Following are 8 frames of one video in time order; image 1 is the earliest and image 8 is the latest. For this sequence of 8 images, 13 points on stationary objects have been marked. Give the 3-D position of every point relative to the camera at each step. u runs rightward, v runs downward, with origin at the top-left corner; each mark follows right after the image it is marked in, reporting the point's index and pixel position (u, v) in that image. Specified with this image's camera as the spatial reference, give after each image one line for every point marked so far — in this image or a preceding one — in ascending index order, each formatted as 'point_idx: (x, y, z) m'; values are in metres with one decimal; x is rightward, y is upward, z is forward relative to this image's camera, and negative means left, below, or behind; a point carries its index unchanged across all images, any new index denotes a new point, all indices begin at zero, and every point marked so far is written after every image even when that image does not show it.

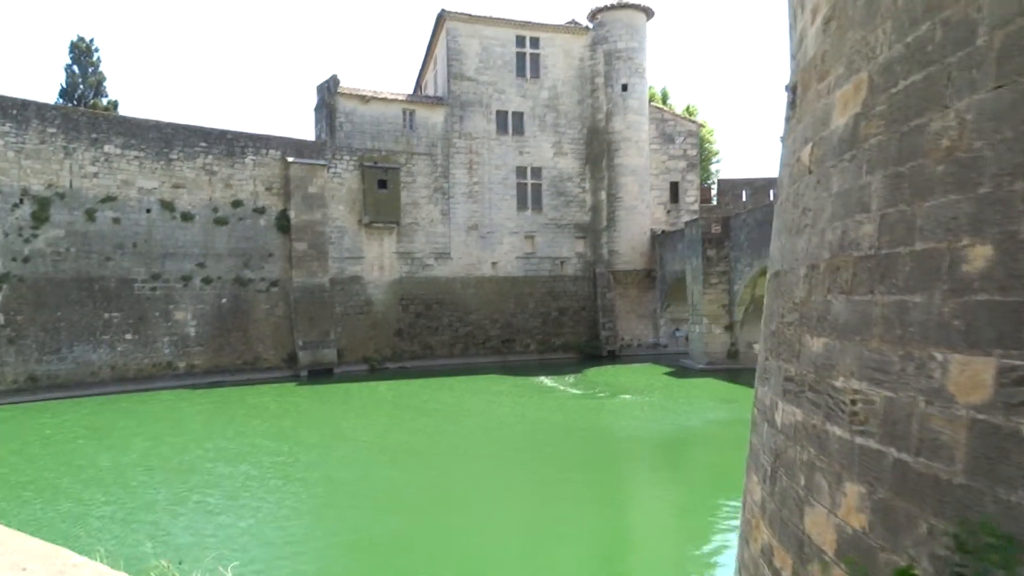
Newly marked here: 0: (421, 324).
0: (-1.9, -0.7, +16.4) m
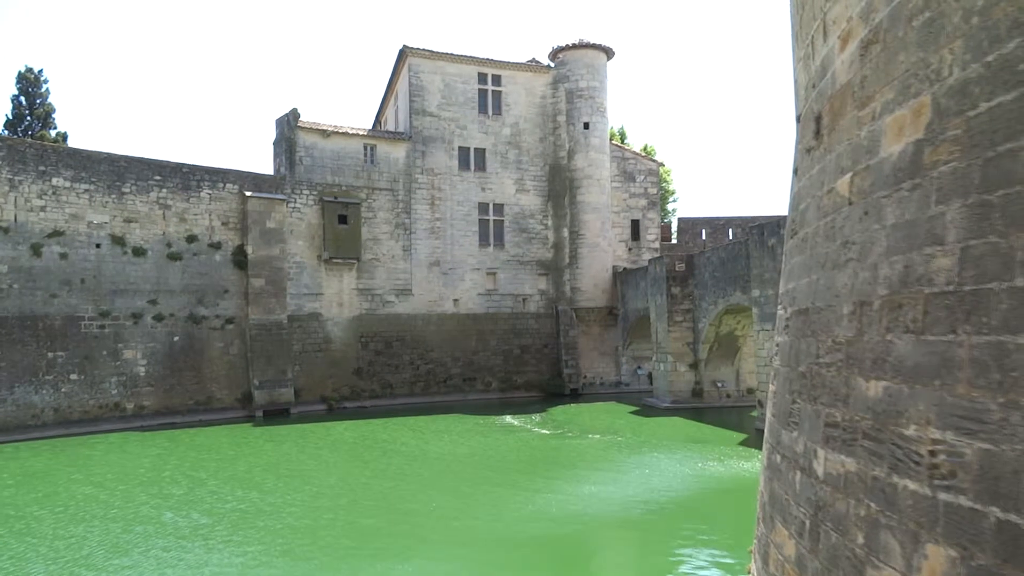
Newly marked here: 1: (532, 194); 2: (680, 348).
0: (-2.7, -1.5, +16.0) m
1: (+0.4, +2.1, +17.6) m
2: (+3.1, -1.1, +14.7) m
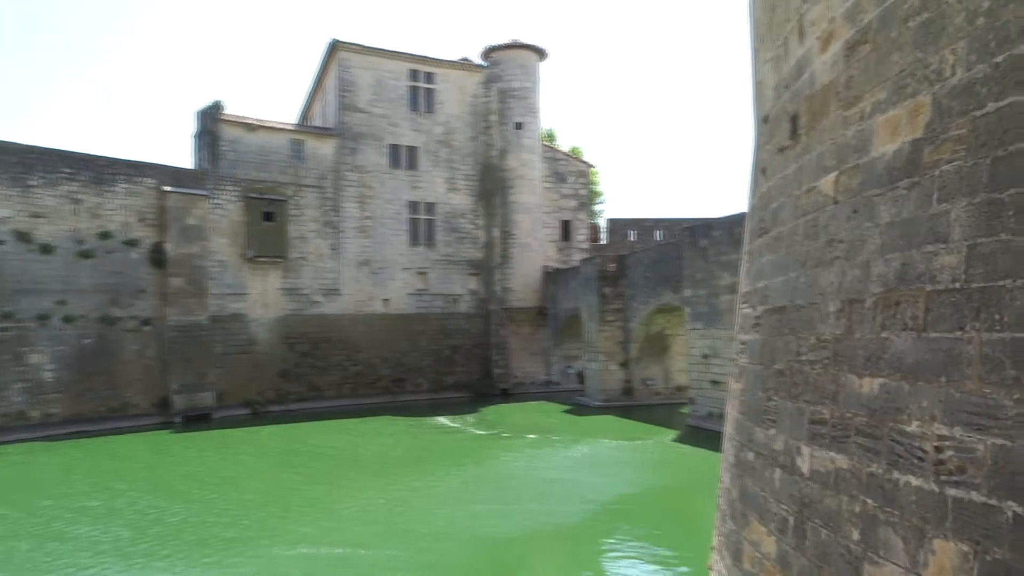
0: (-4.0, -1.5, +15.6) m
1: (-1.1, +2.1, +17.5) m
2: (+1.9, -1.1, +14.9) m
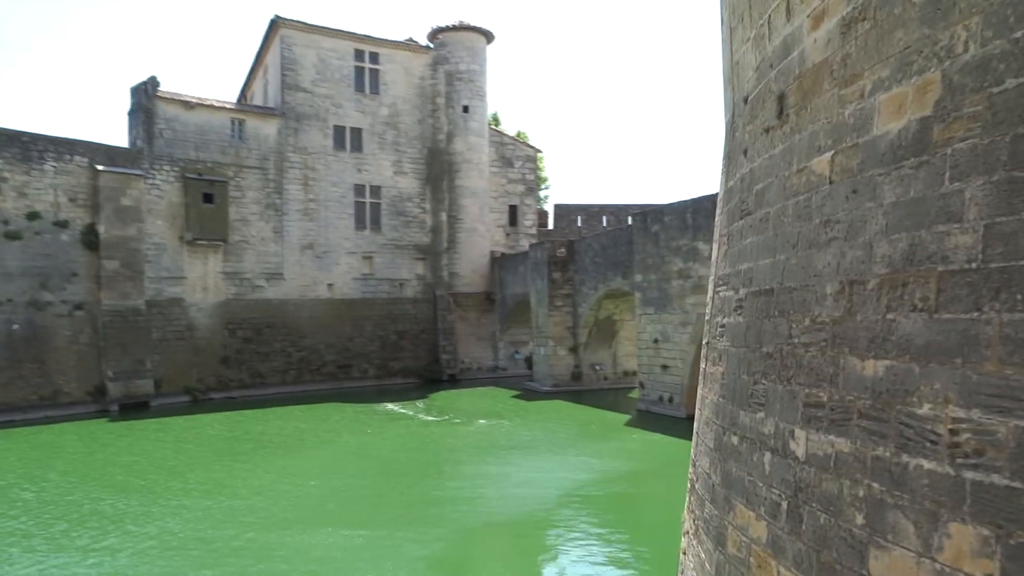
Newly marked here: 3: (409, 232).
0: (-5.0, -1.2, +15.2) m
1: (-2.2, +2.4, +17.2) m
2: (+0.9, -0.8, +14.9) m
3: (-2.2, +1.2, +17.1) m
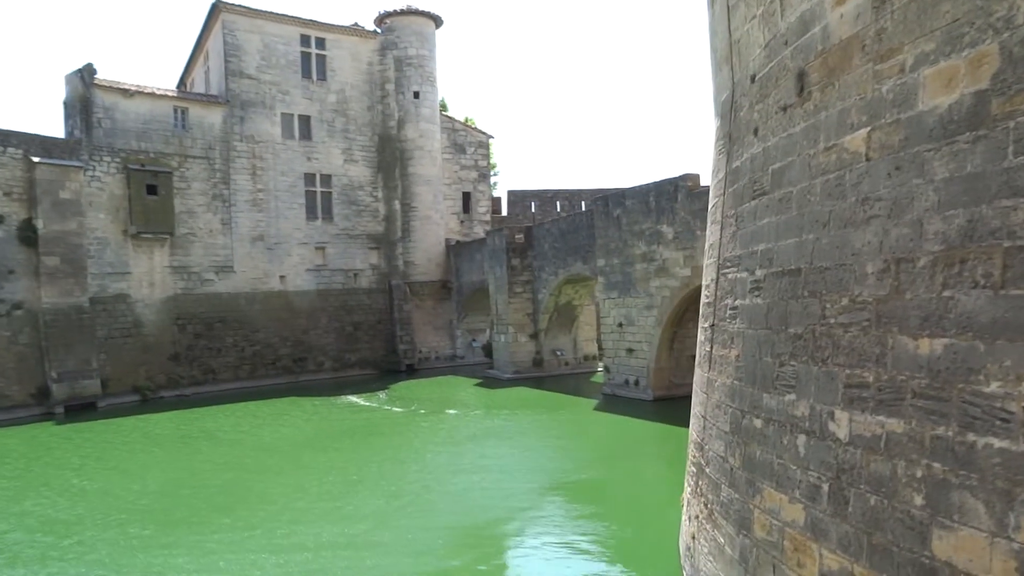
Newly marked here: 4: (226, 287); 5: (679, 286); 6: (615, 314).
0: (-5.8, -1.1, +14.7) m
1: (-3.2, +2.7, +16.9) m
2: (+0.2, -0.6, +14.8) m
3: (-3.2, +1.4, +16.8) m
4: (-5.5, 0.0, +15.1) m
5: (+2.1, 0.0, +10.1) m
6: (+1.5, -0.4, +11.5) m
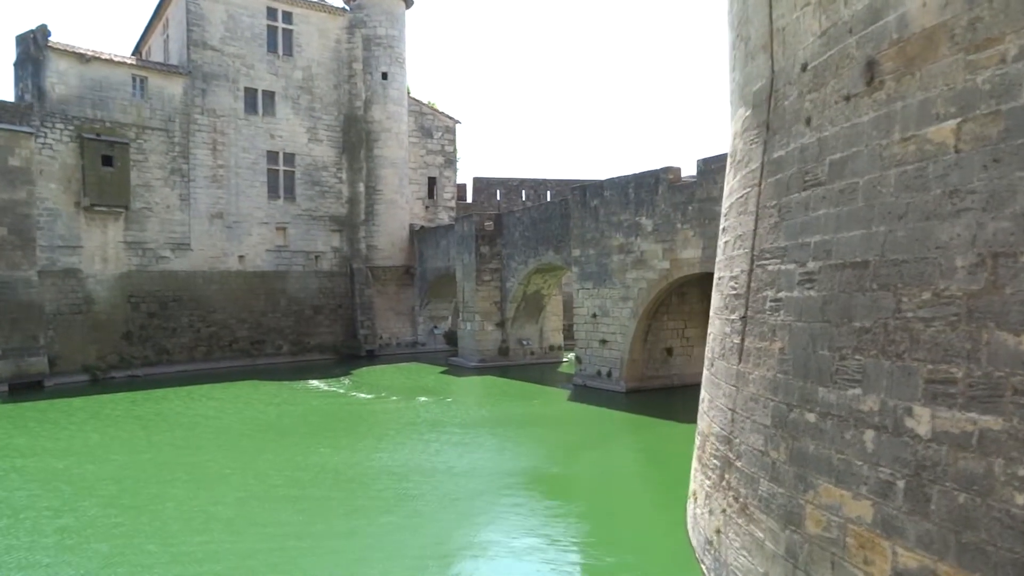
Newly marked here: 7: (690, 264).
0: (-6.4, -0.7, +14.2) m
1: (-3.9, +3.0, +16.5) m
2: (-0.5, -0.3, +14.7) m
3: (-3.9, +1.8, +16.5) m
4: (-6.1, +0.4, +14.6) m
5: (+1.9, +0.1, +10.1) m
6: (+1.1, -0.2, +11.5) m
7: (+2.1, +0.3, +9.5) m
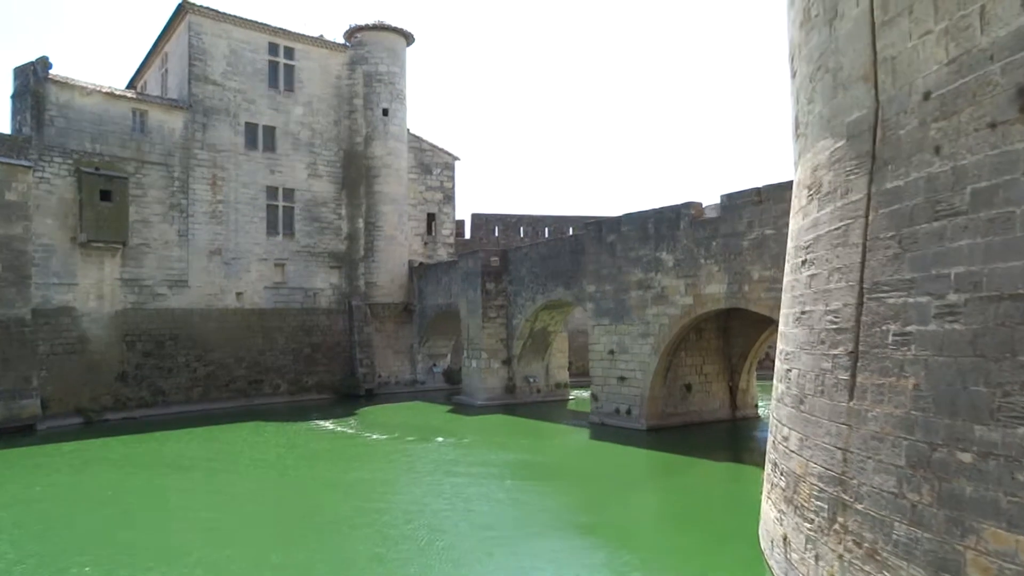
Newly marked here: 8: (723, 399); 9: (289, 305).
0: (-6.2, -1.3, +13.8) m
1: (-3.8, +2.3, +16.3) m
2: (-0.3, -1.0, +14.5) m
3: (-3.8, +1.0, +16.3) m
4: (-5.9, -0.2, +14.3) m
5: (+2.1, -0.3, +10.0) m
6: (+1.3, -0.8, +11.4) m
7: (+2.4, -0.1, +9.4) m
8: (+3.1, -1.6, +11.5) m
9: (-4.4, -0.3, +15.7) m
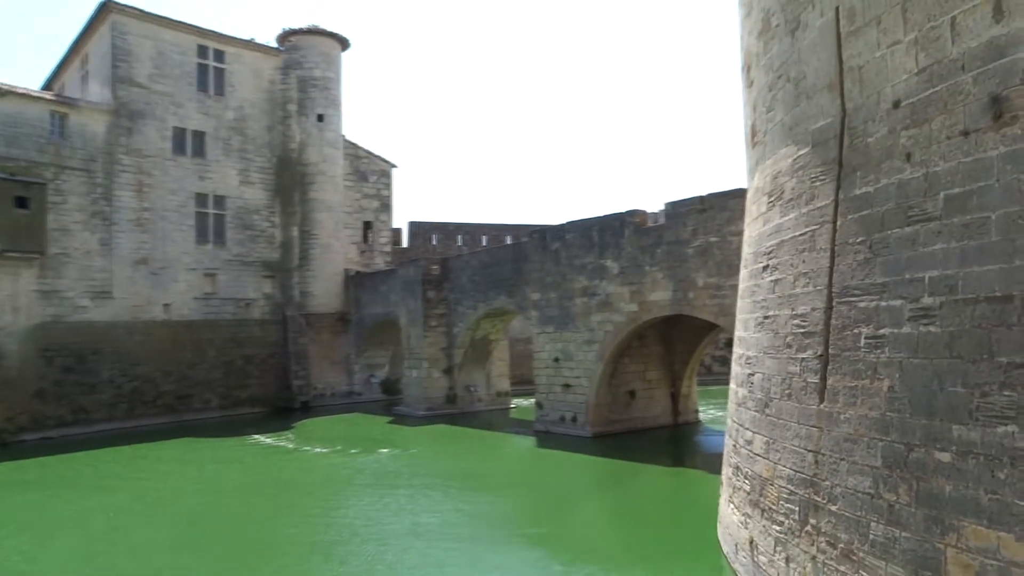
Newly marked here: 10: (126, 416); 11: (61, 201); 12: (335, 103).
0: (-7.2, -1.5, +13.1) m
1: (-5.0, +2.1, +15.9) m
2: (-1.4, -1.2, +14.3) m
3: (-5.0, +0.8, +15.8) m
4: (-7.0, -0.4, +13.6) m
5: (+1.4, -0.4, +10.1) m
6: (+0.5, -0.9, +11.4) m
7: (+1.8, -0.2, +9.5) m
8: (+2.3, -1.7, +11.6) m
9: (-5.5, -0.5, +15.2) m
10: (-6.6, -2.2, +13.7) m
11: (-7.4, +1.5, +13.2) m
12: (-3.6, +3.9, +16.6) m
